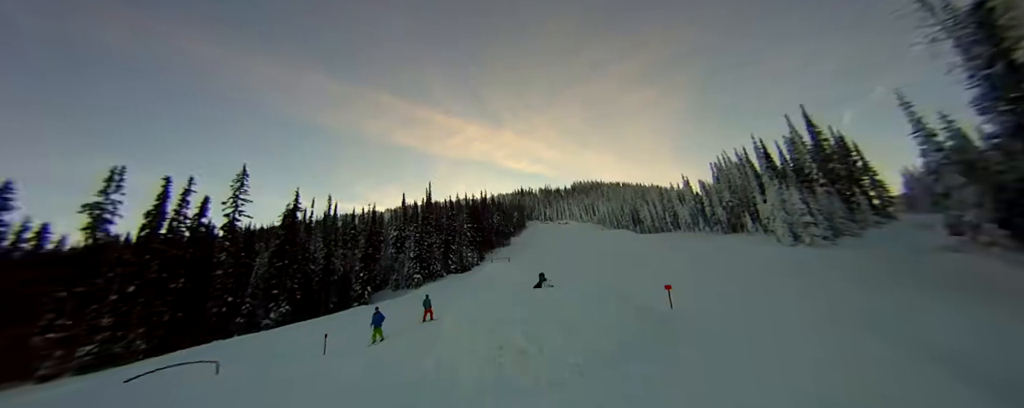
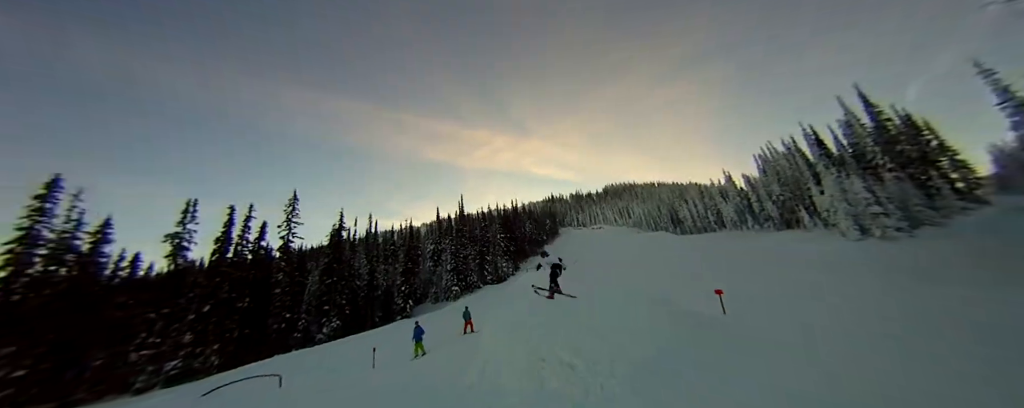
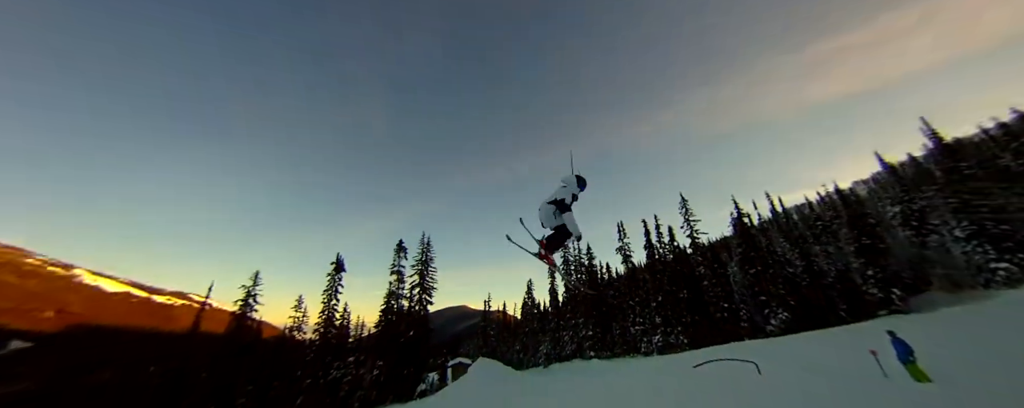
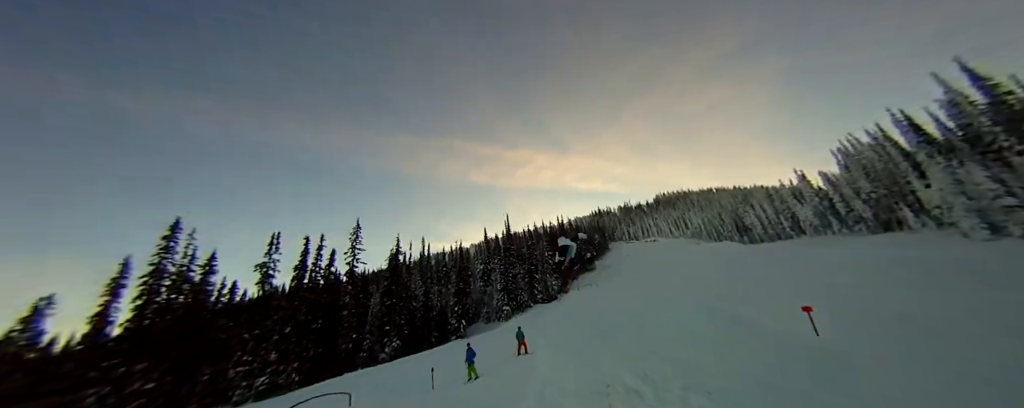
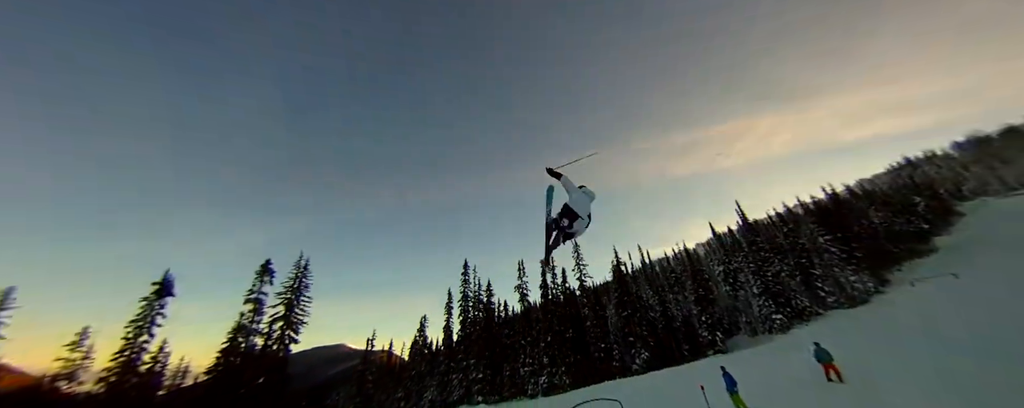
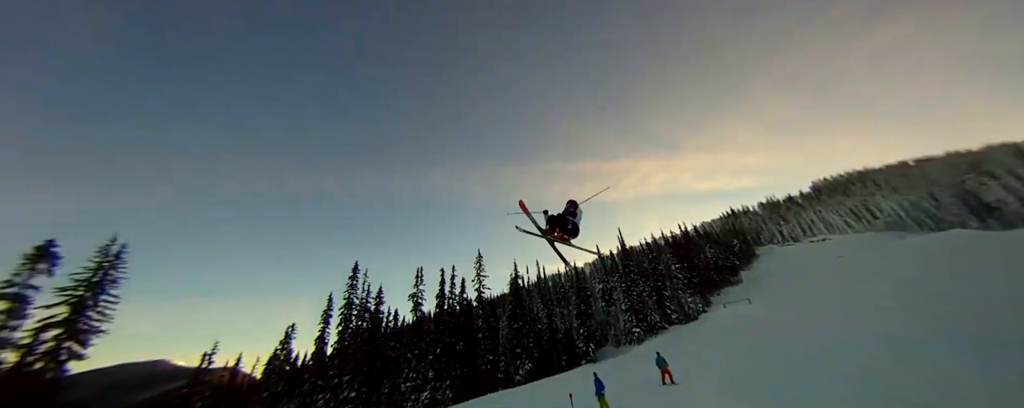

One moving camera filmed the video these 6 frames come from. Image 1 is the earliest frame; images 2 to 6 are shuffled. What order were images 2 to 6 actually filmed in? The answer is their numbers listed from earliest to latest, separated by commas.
2, 4, 6, 5, 3
